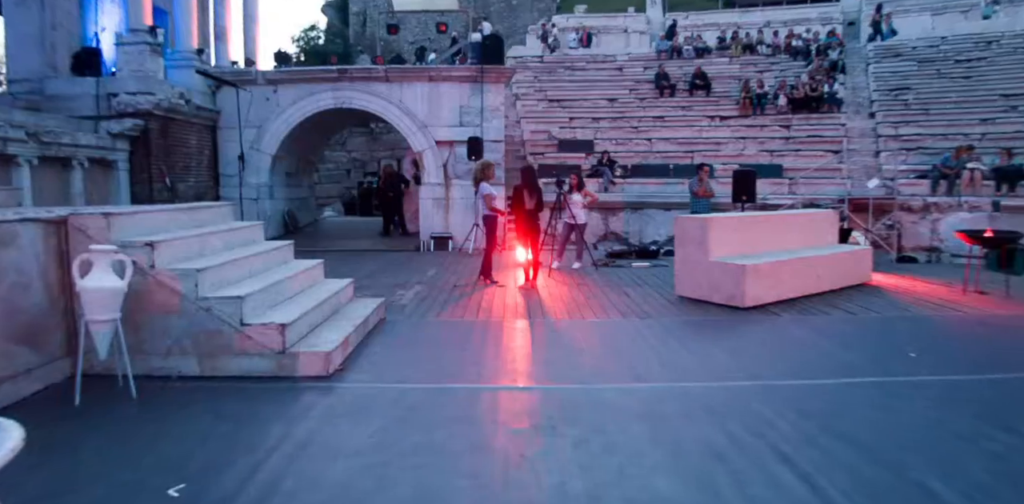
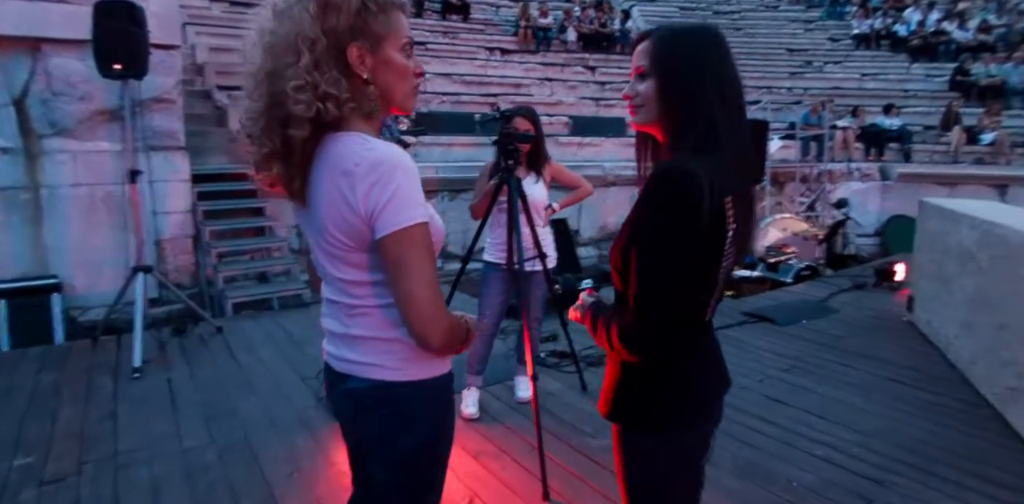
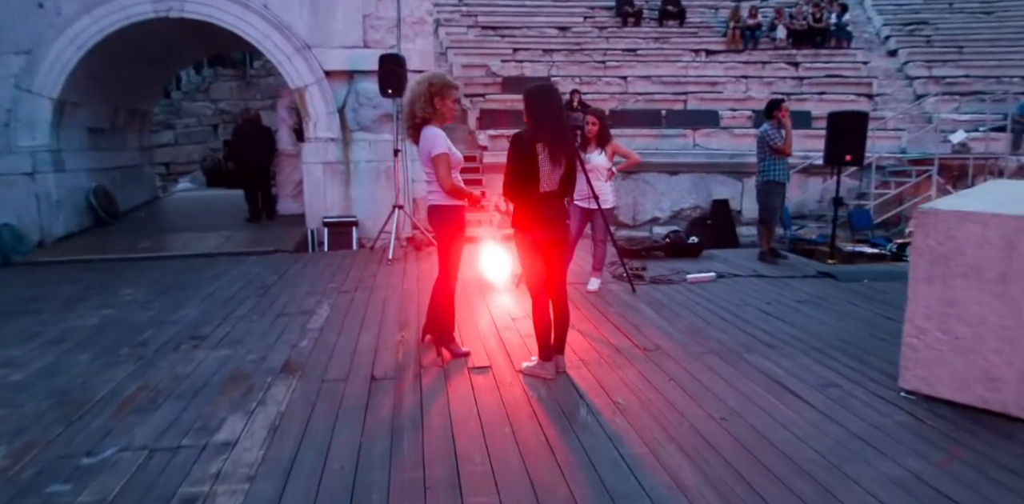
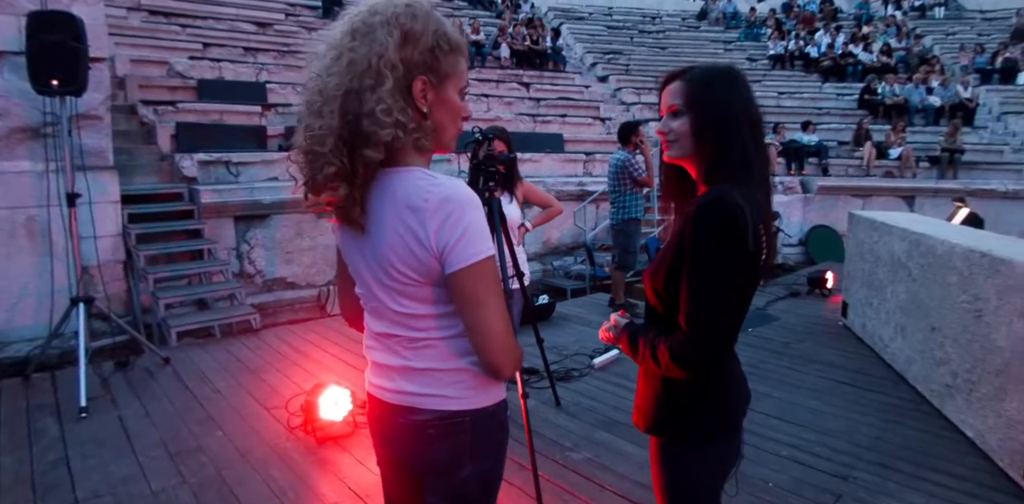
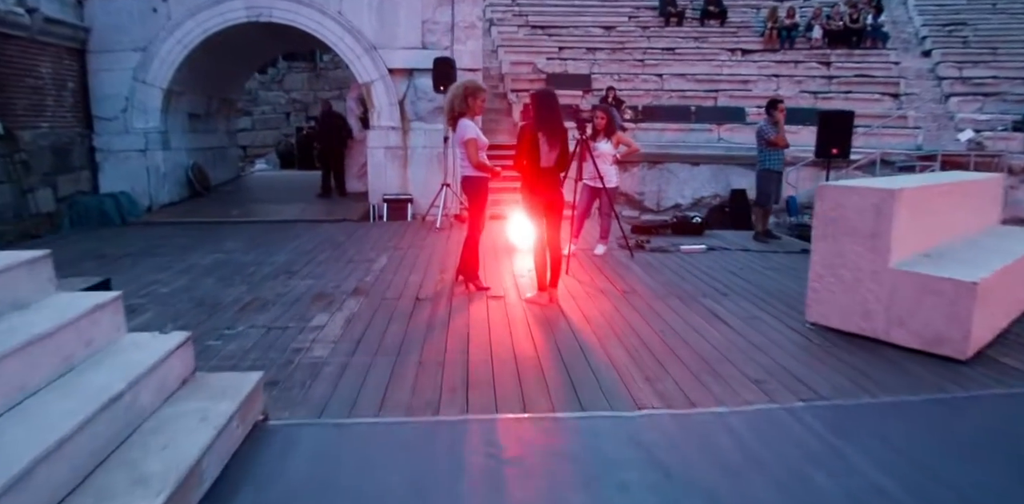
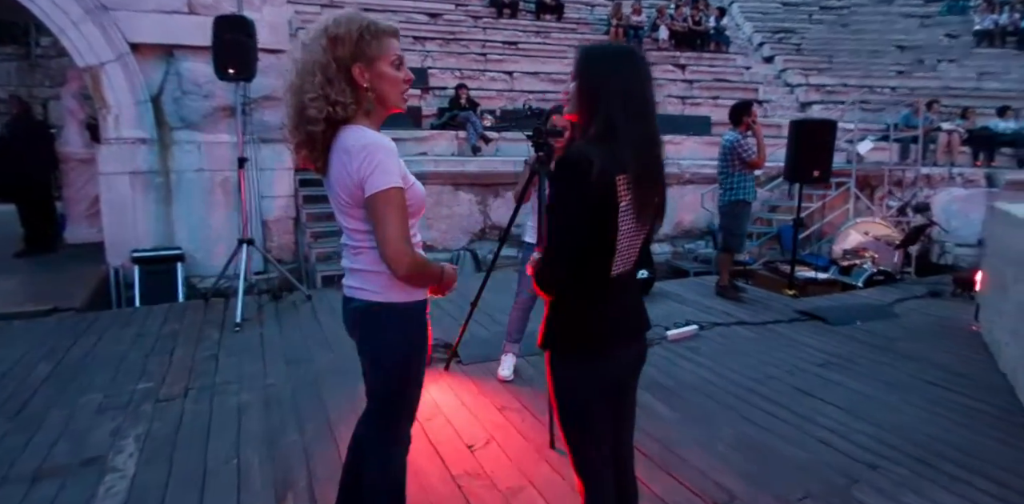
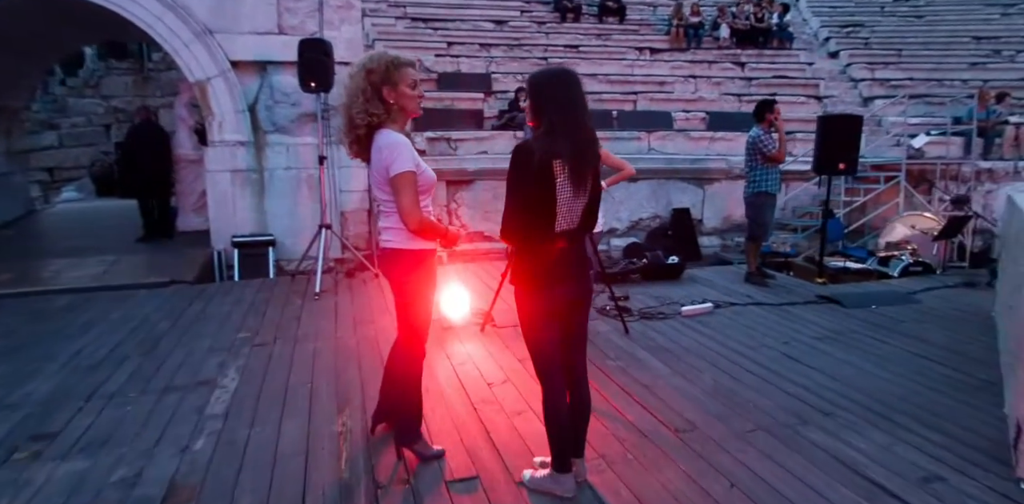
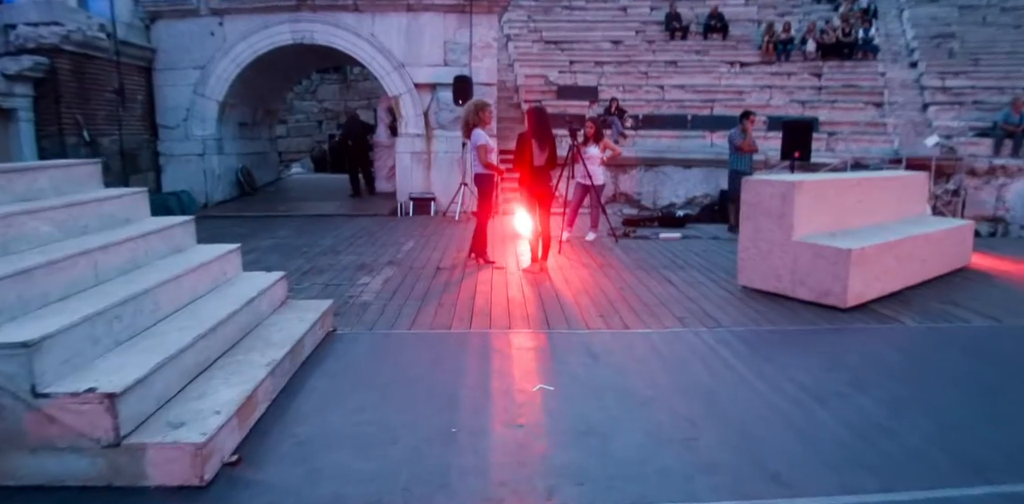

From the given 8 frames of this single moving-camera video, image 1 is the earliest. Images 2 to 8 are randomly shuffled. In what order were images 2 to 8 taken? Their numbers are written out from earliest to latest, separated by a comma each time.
8, 5, 3, 7, 6, 2, 4
